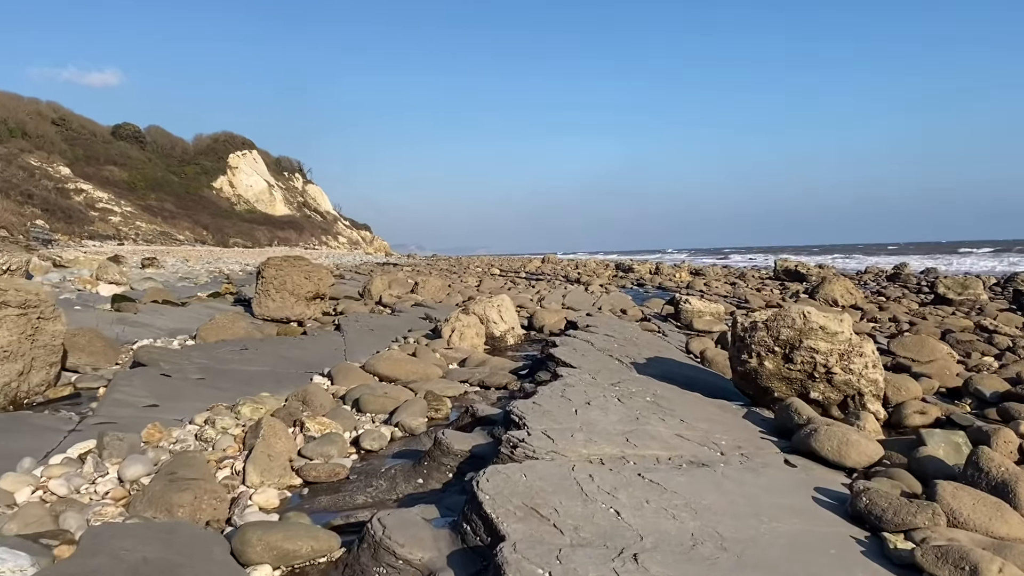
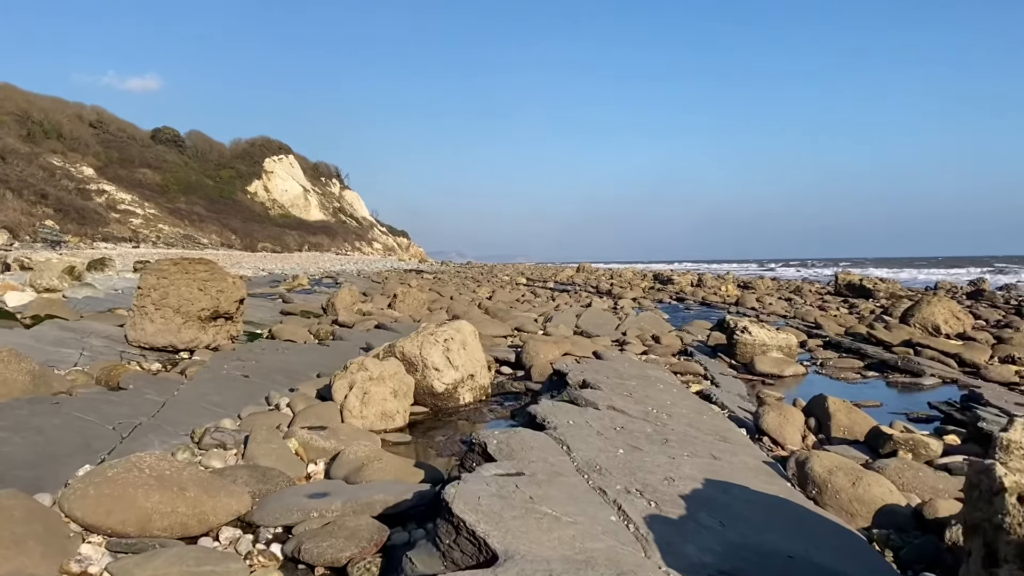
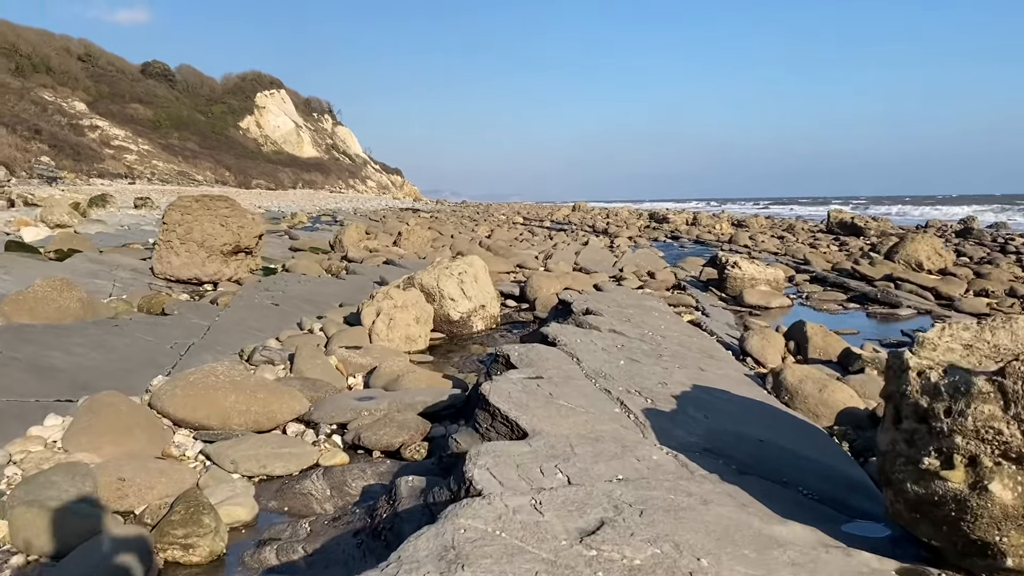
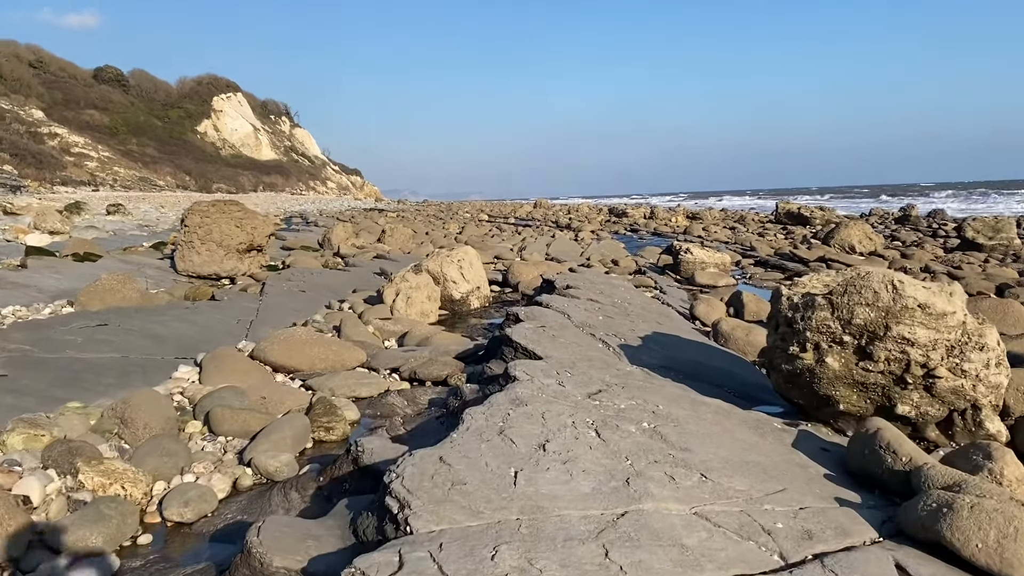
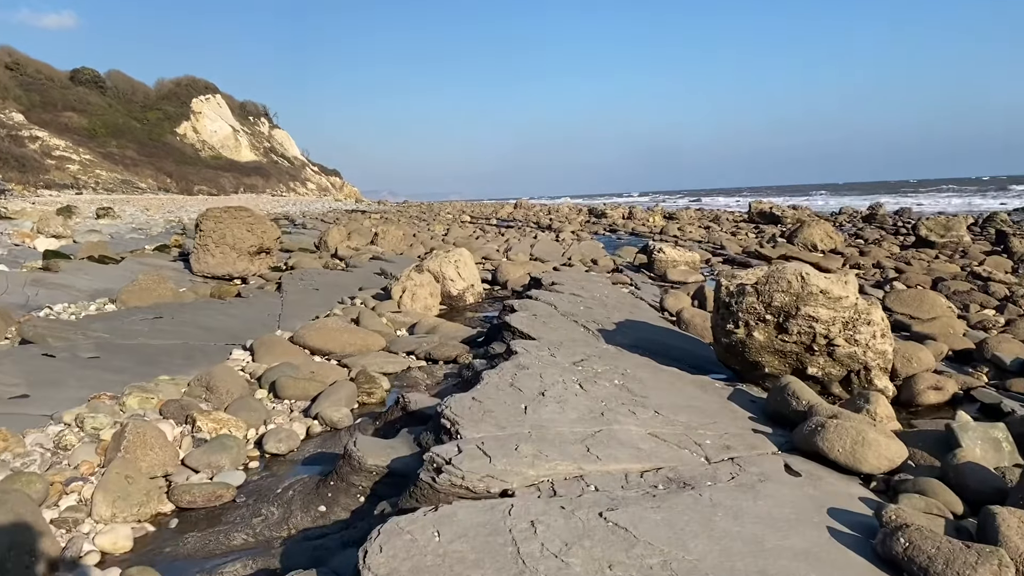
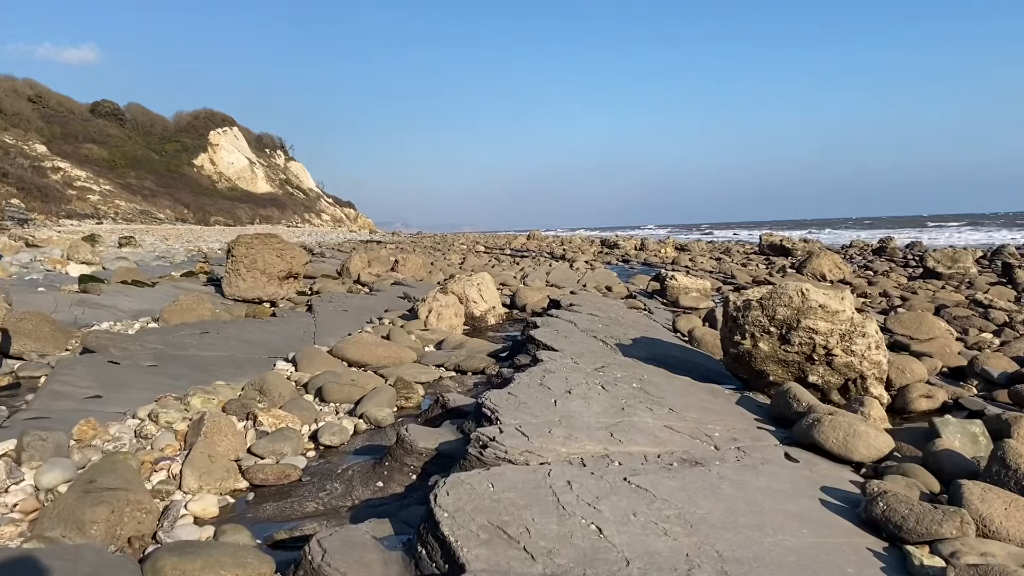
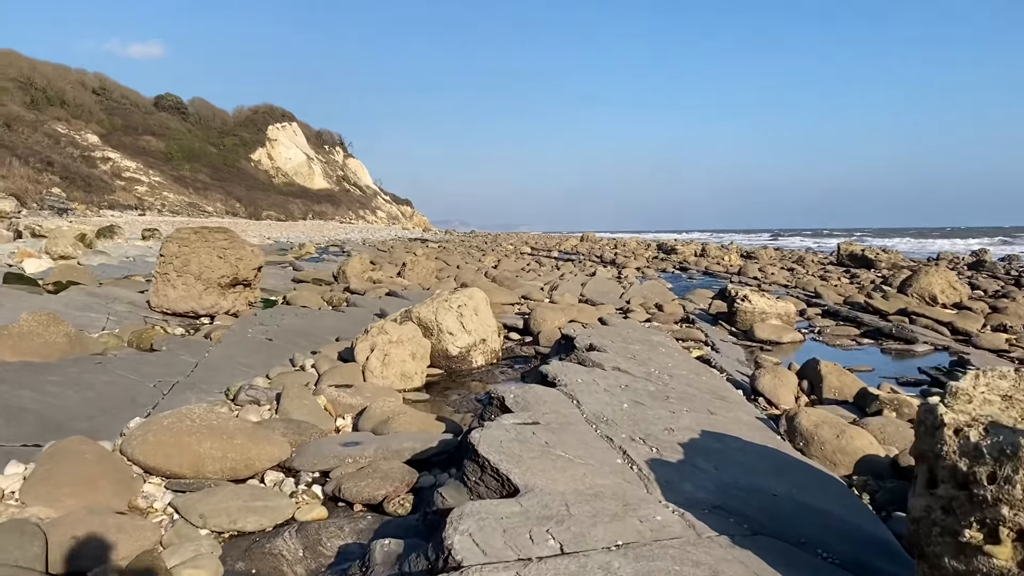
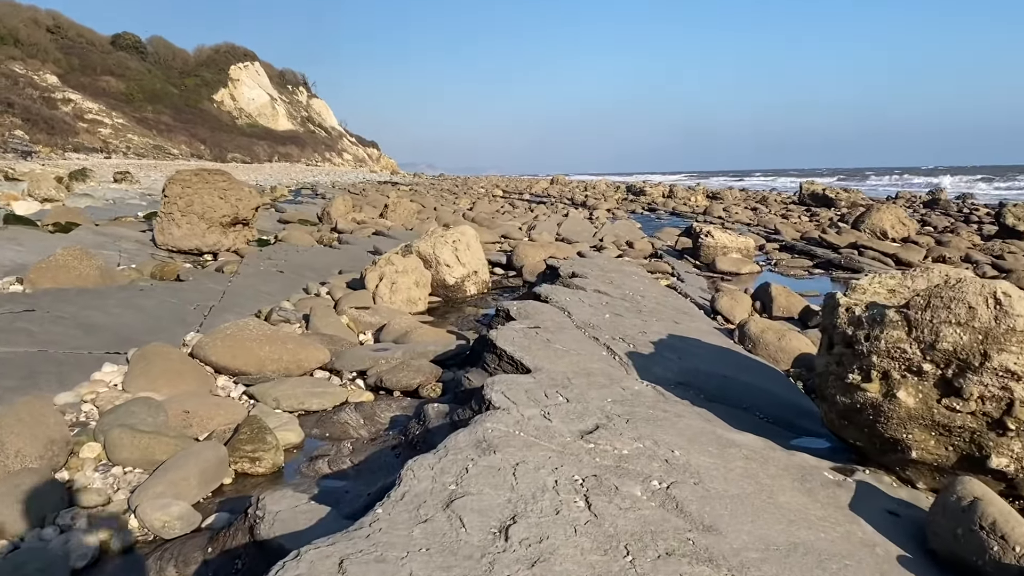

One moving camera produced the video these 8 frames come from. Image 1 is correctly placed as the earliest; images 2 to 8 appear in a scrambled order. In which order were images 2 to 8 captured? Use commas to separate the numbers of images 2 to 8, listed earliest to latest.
6, 5, 4, 8, 3, 7, 2
